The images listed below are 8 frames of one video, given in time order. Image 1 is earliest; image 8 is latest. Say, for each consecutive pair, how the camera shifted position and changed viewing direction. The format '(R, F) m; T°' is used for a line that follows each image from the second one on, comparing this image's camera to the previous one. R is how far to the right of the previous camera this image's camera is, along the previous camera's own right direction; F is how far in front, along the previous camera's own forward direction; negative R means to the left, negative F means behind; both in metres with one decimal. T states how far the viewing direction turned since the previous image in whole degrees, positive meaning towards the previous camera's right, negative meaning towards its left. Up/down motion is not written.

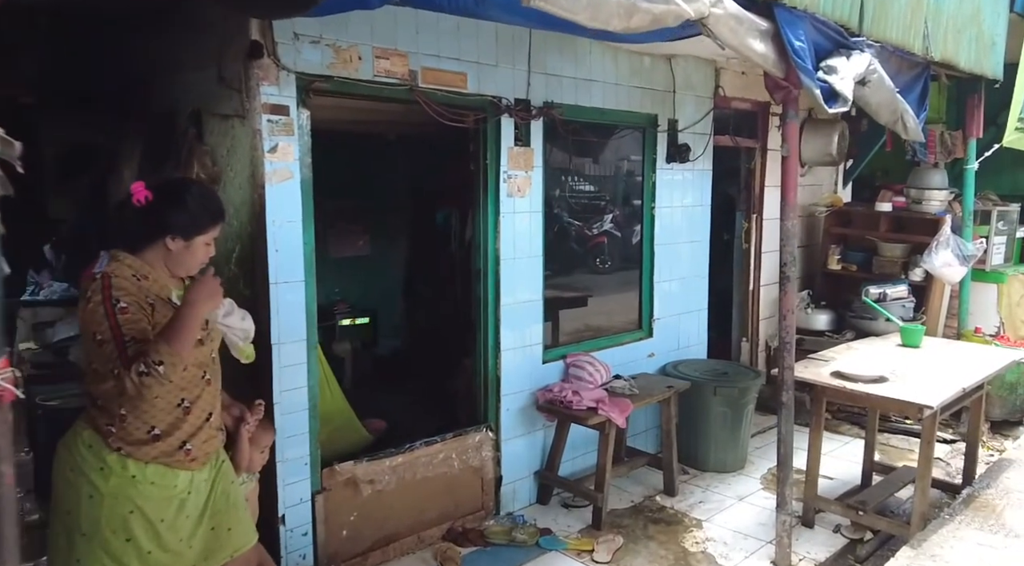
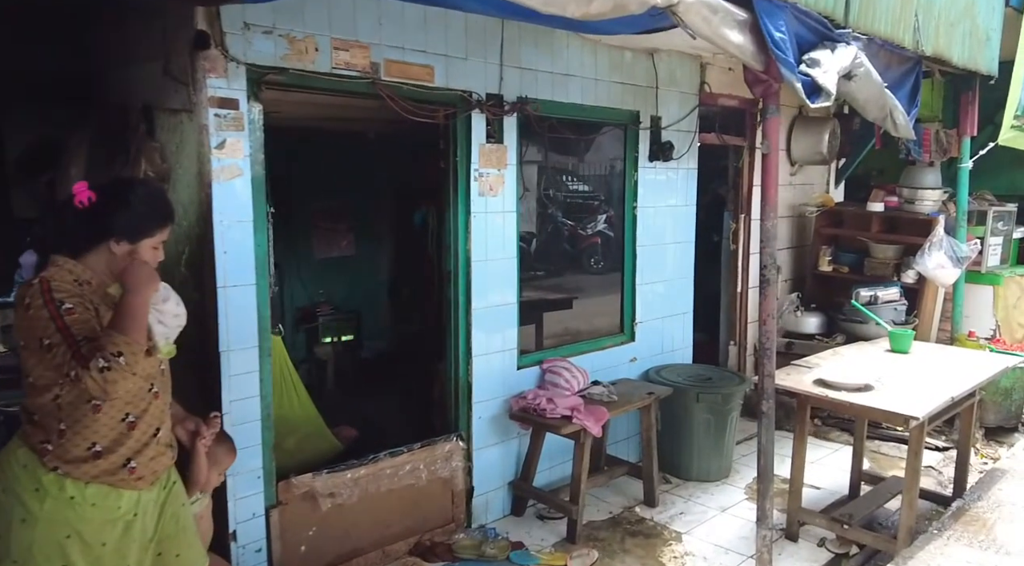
(+0.1, +0.2) m; 0°
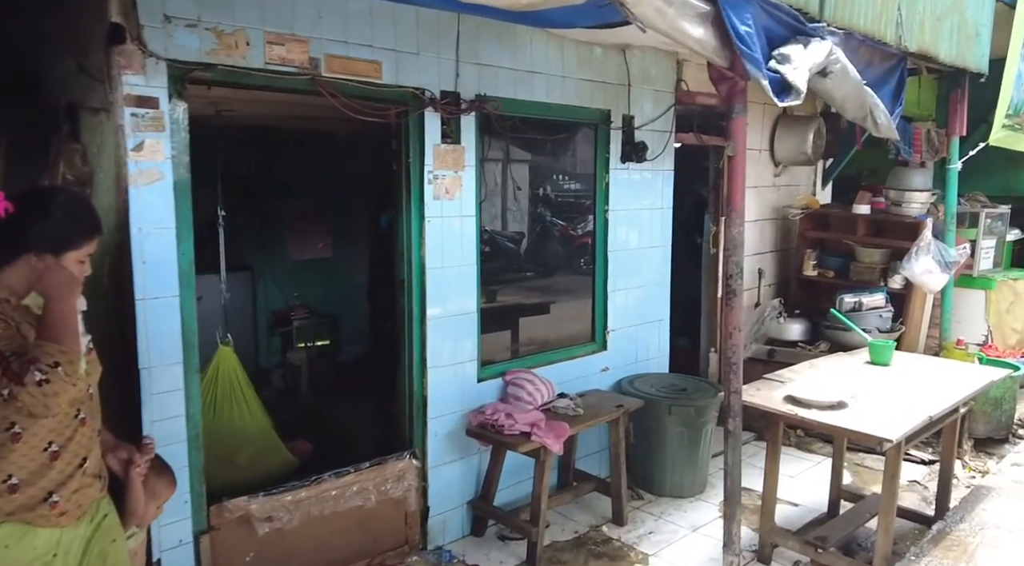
(+0.2, +0.2) m; 0°
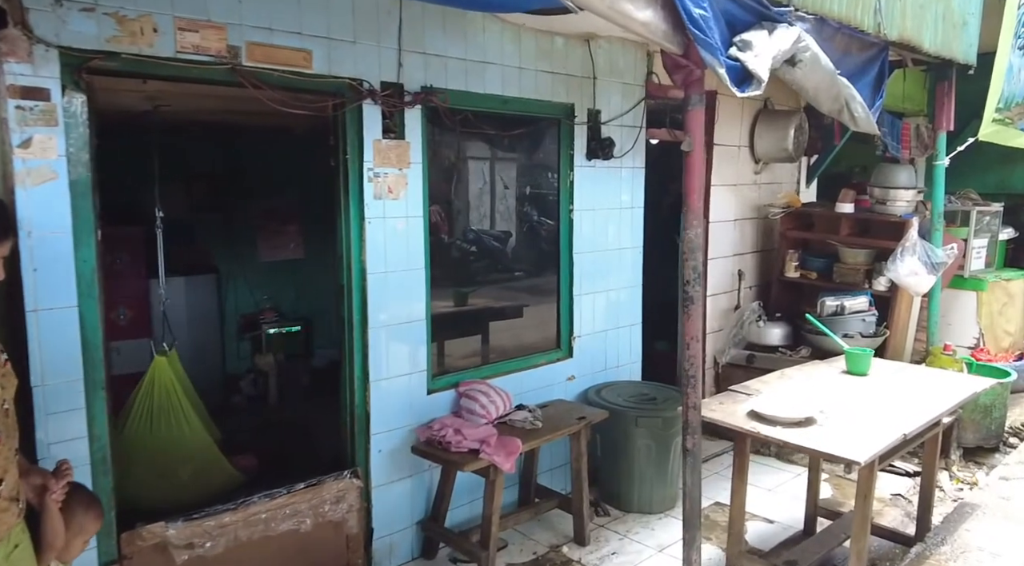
(+0.2, +0.2) m; 0°
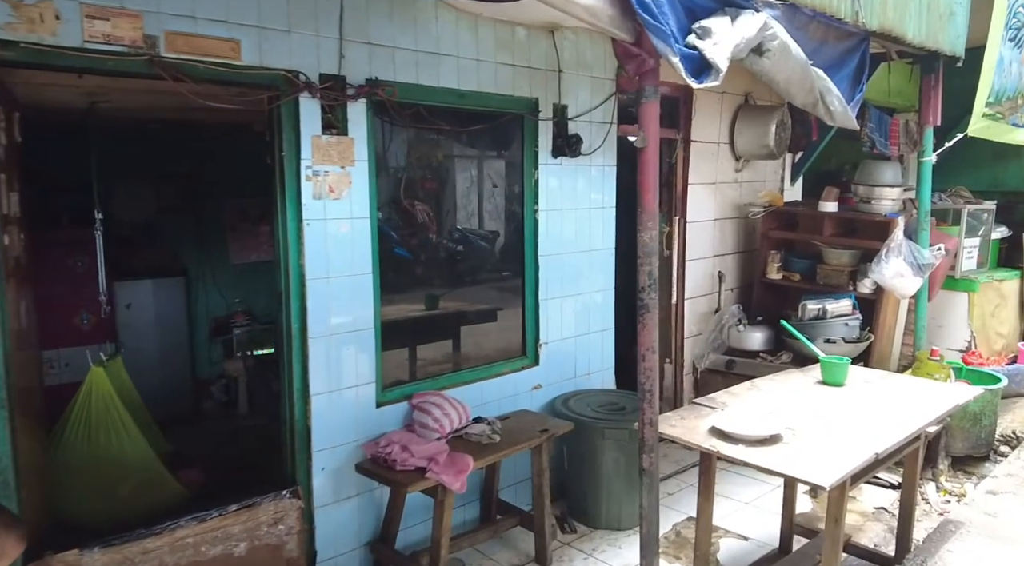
(+0.2, +0.2) m; 0°
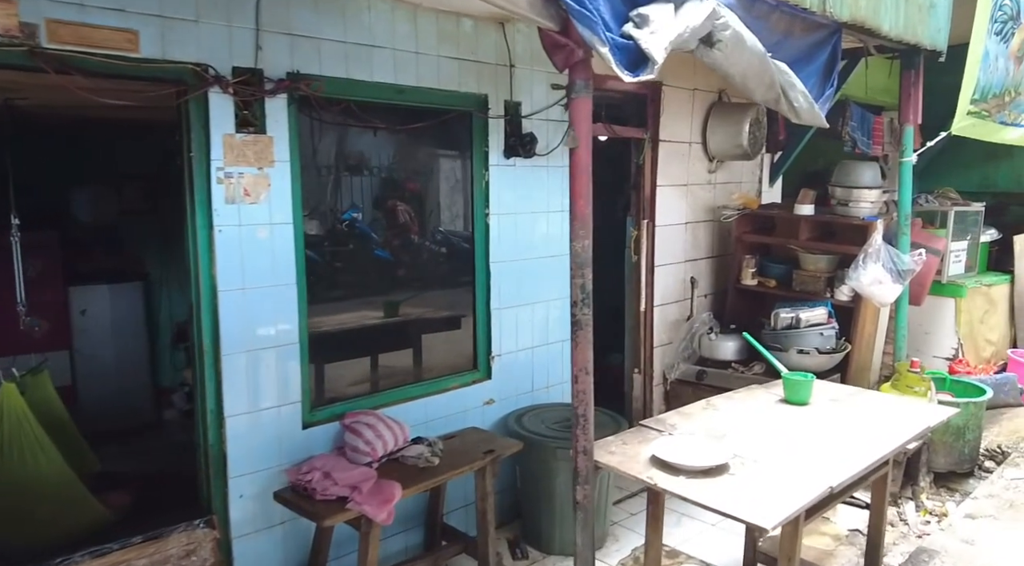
(+0.2, +0.2) m; 0°
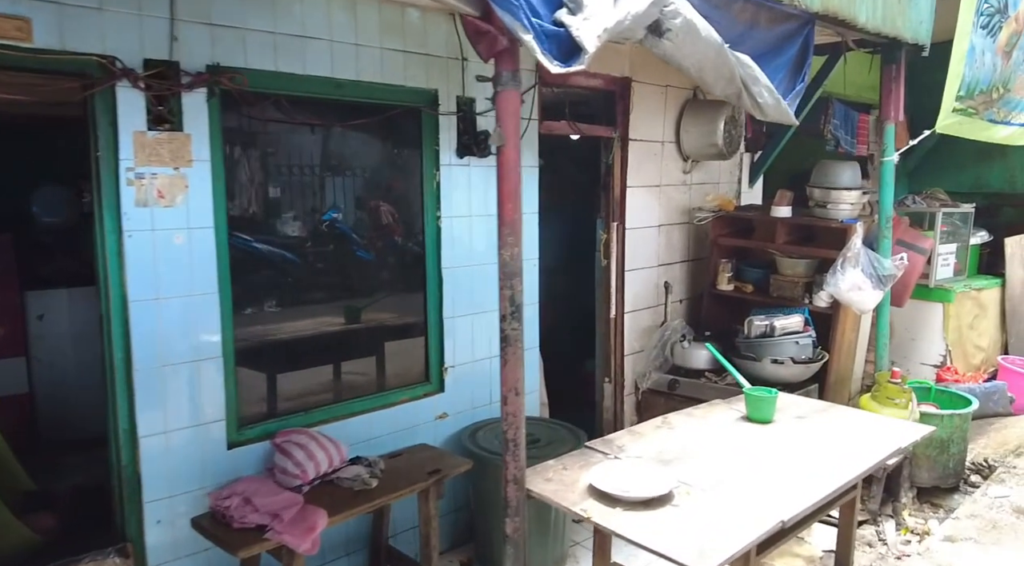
(+0.2, +0.2) m; 0°
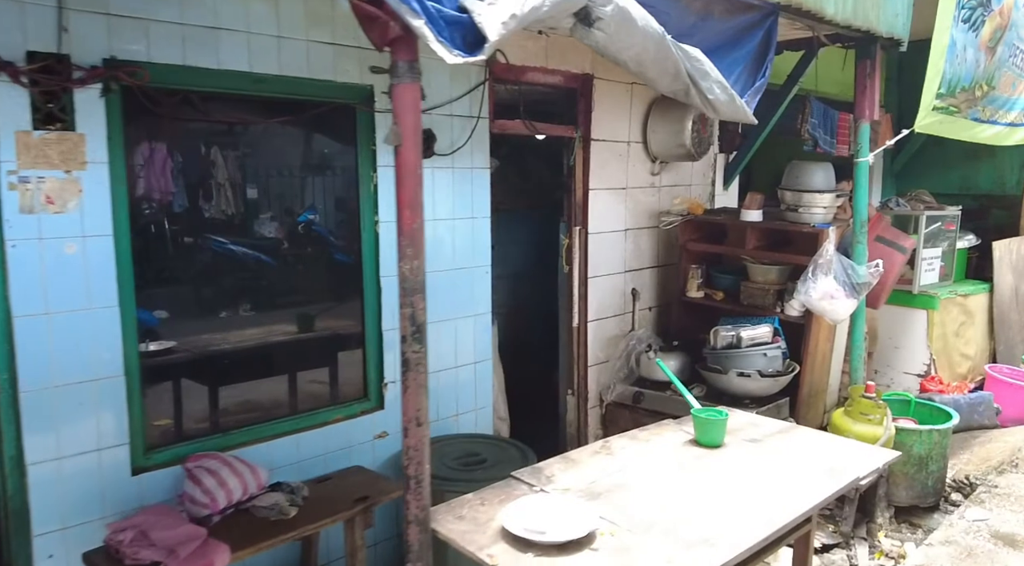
(+0.2, +0.2) m; 0°
